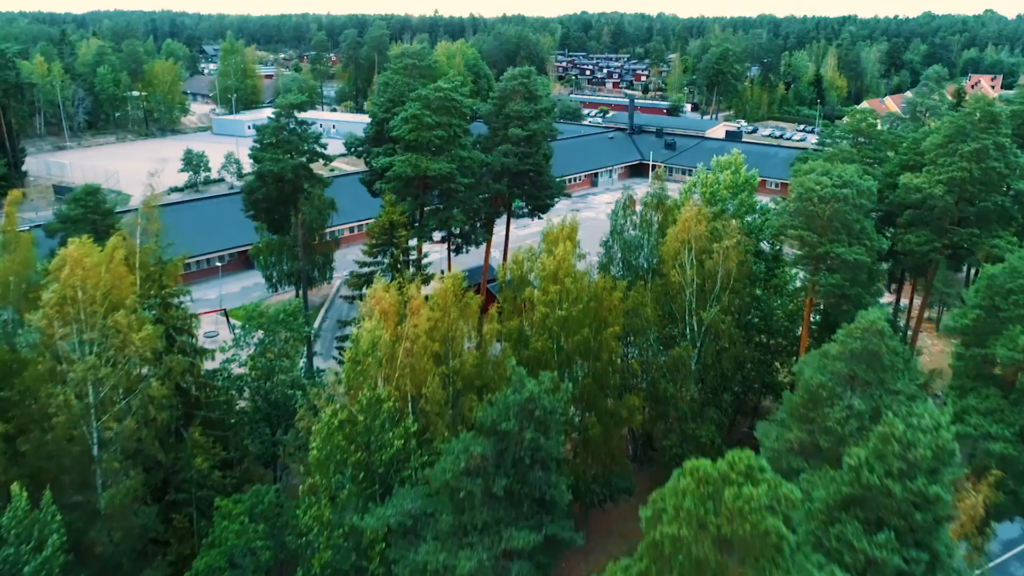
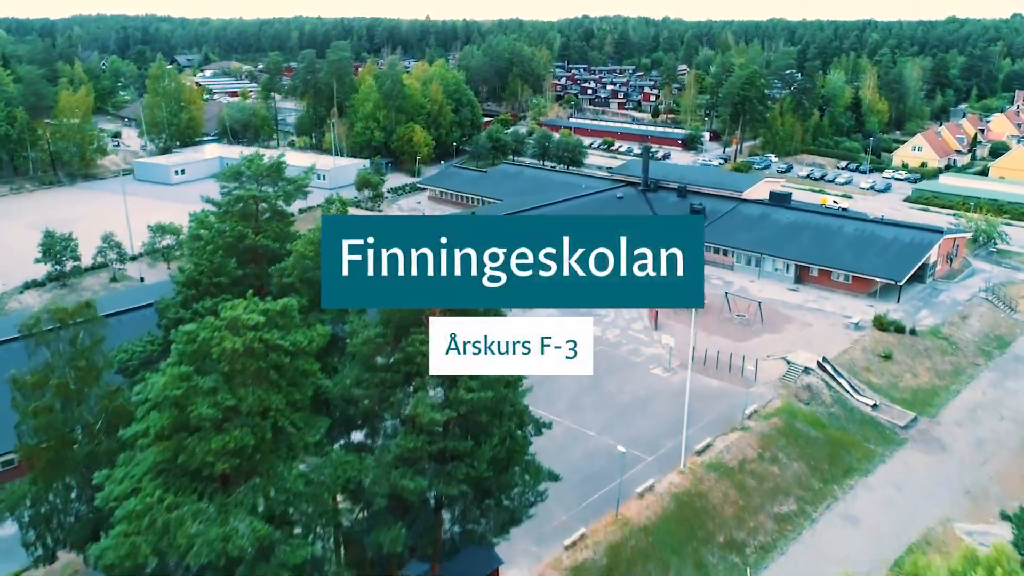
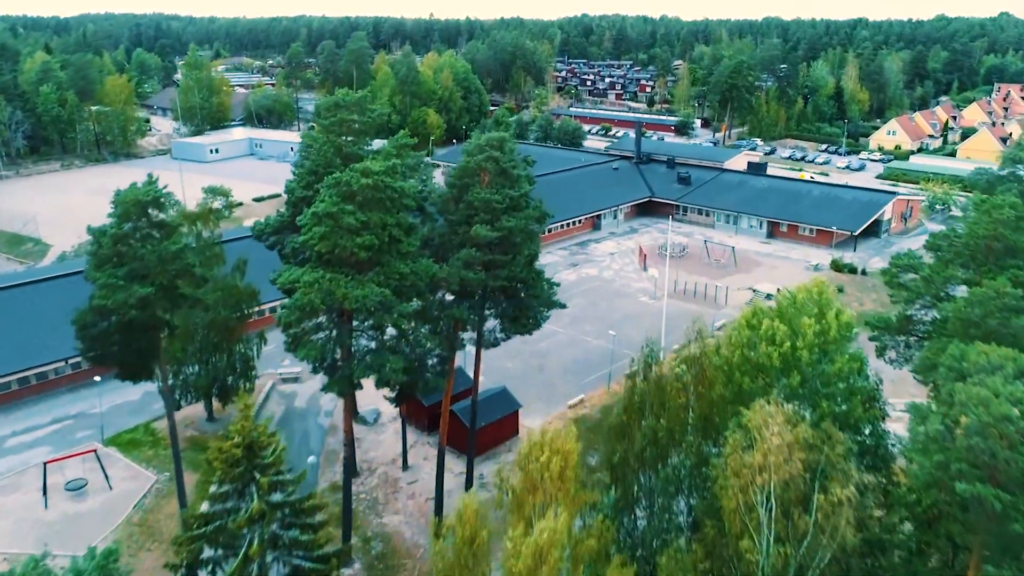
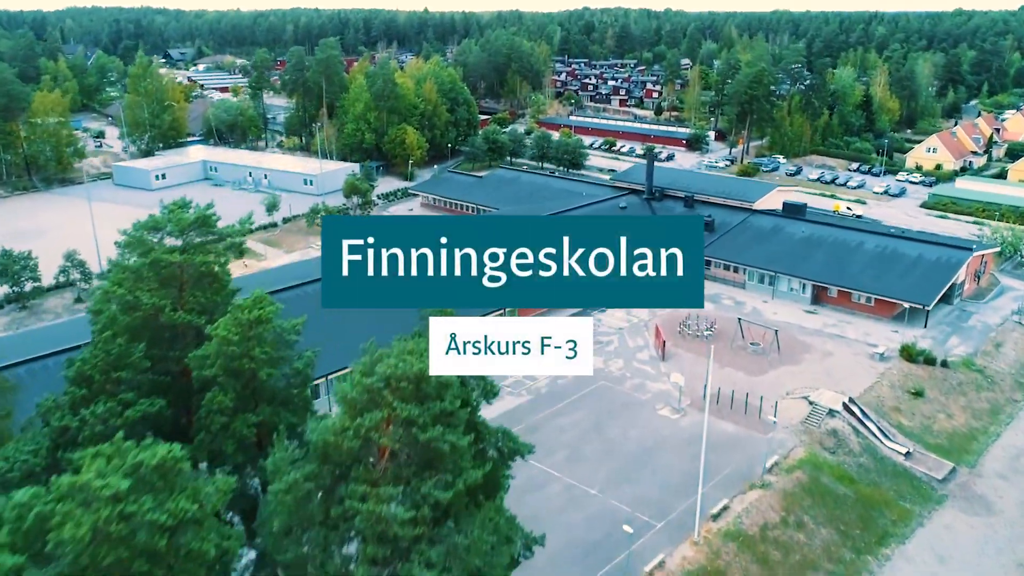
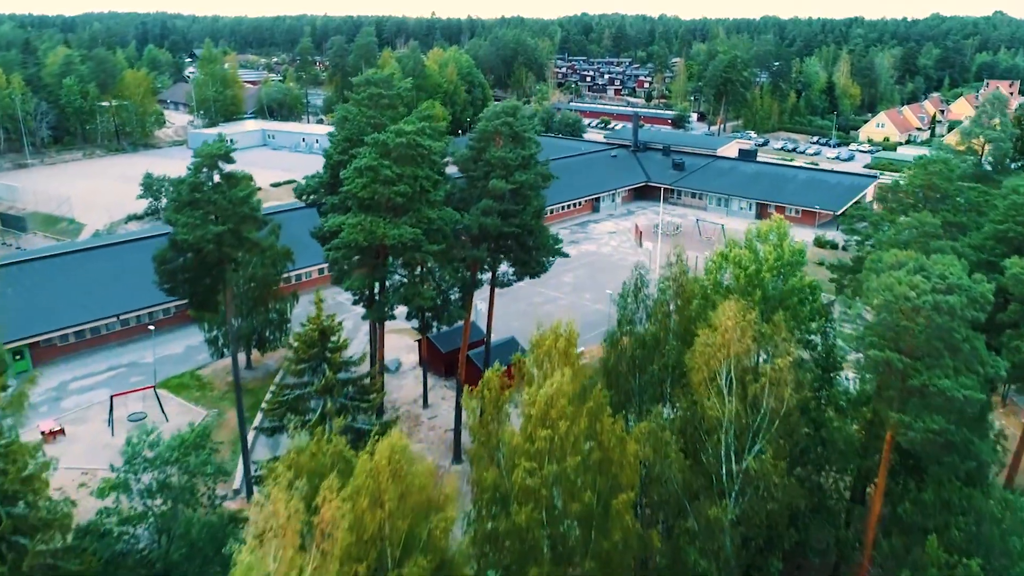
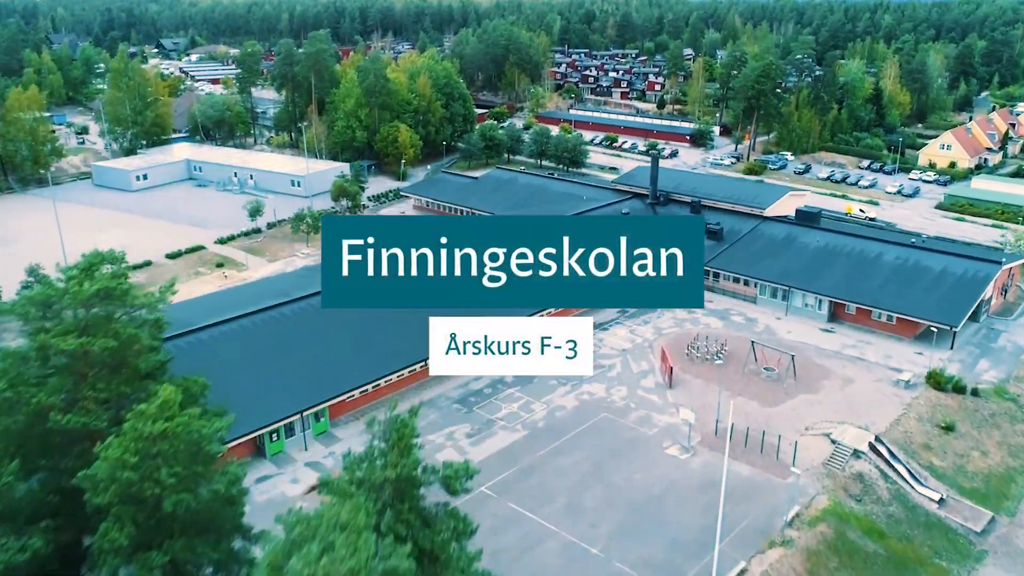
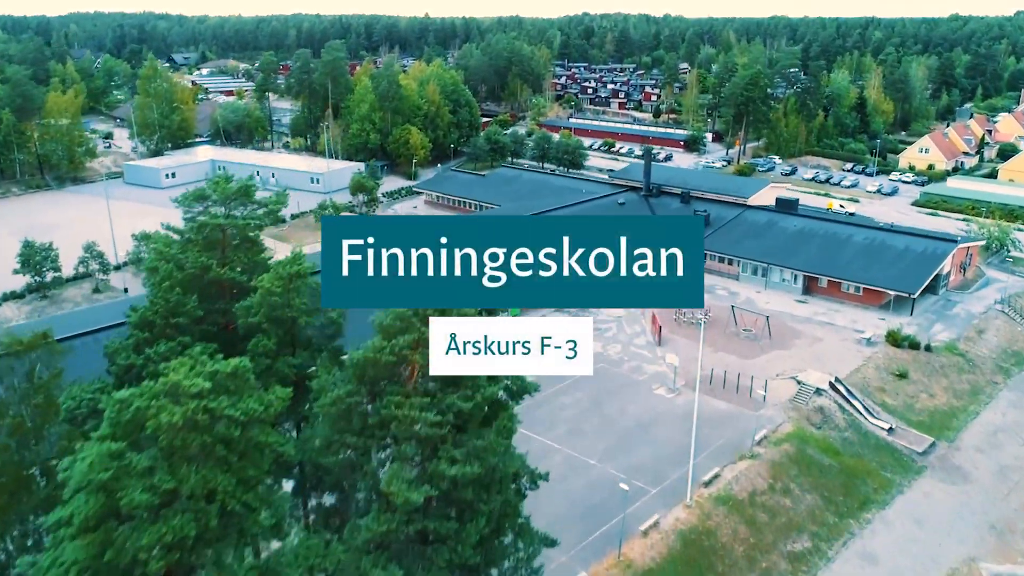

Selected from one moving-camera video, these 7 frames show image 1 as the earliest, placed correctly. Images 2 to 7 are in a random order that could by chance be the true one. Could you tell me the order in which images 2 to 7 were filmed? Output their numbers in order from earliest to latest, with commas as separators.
5, 3, 2, 7, 4, 6
